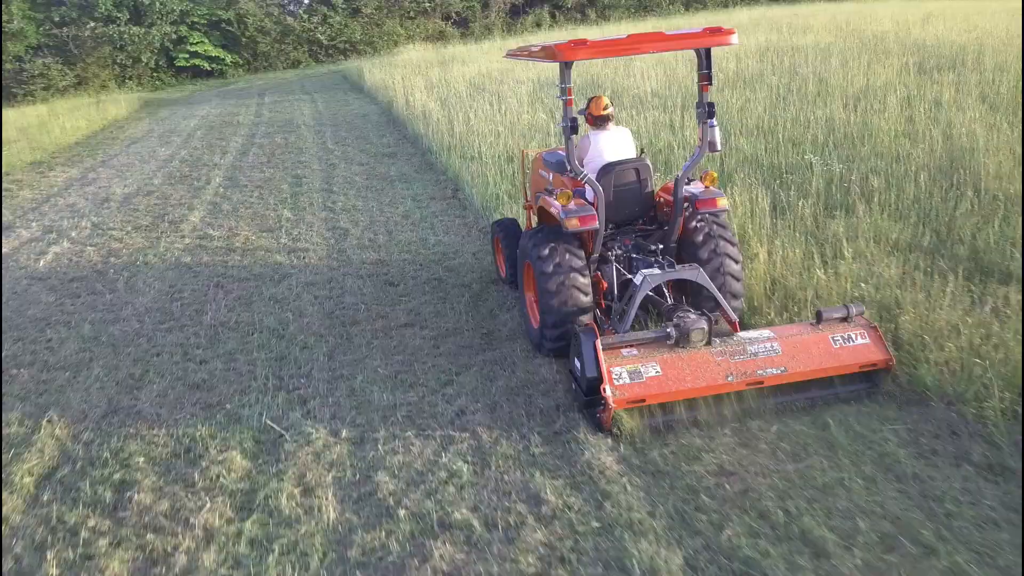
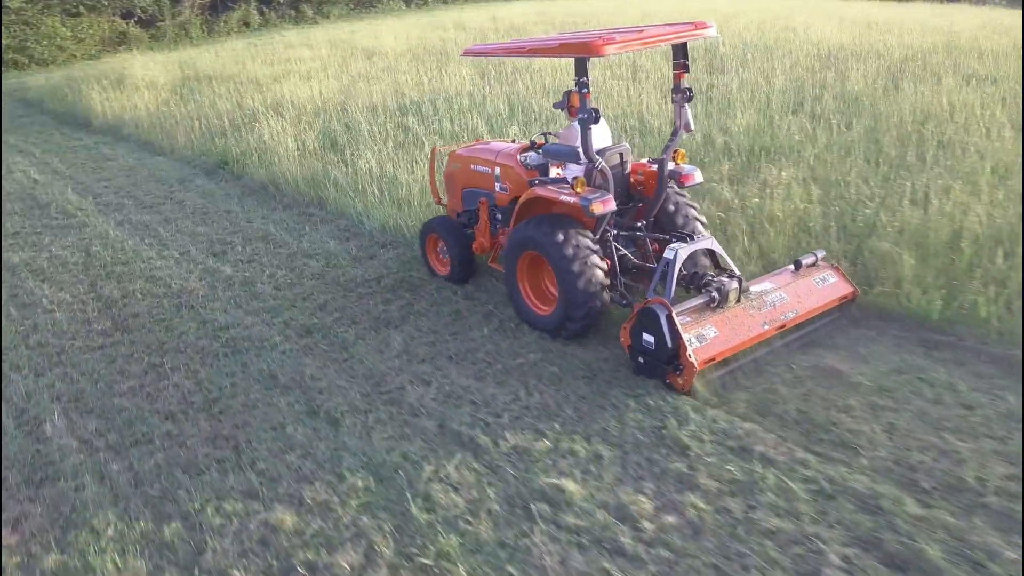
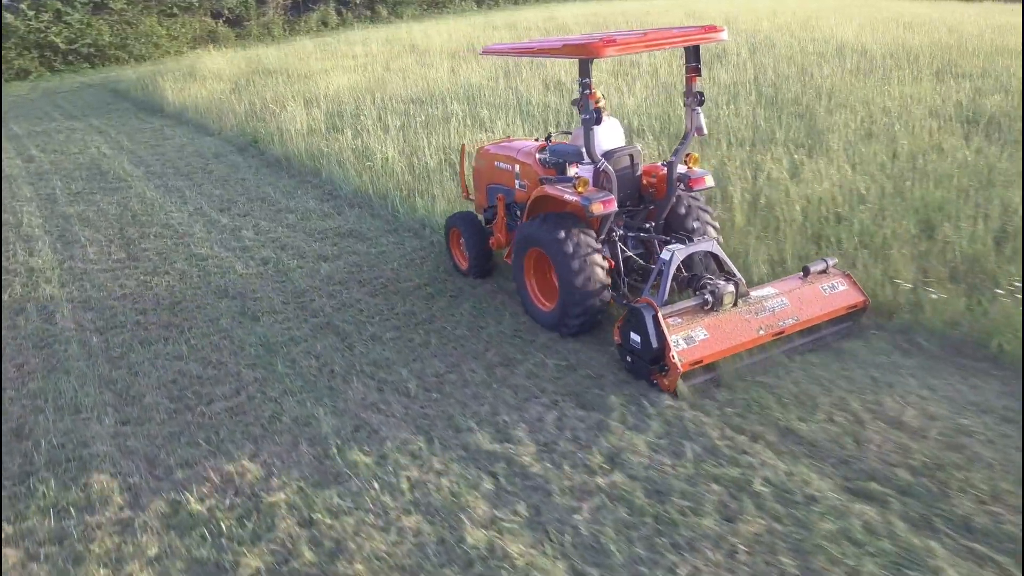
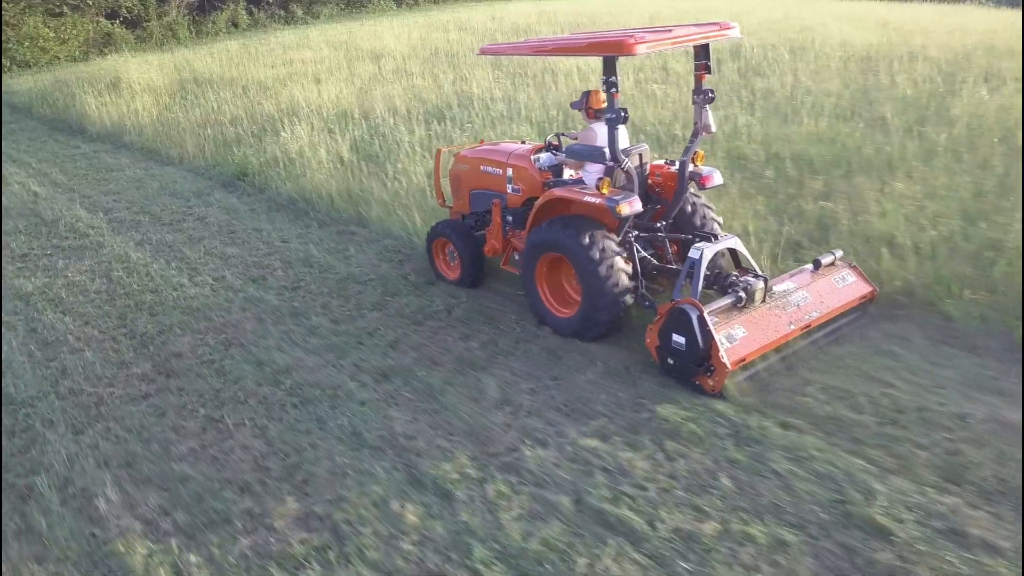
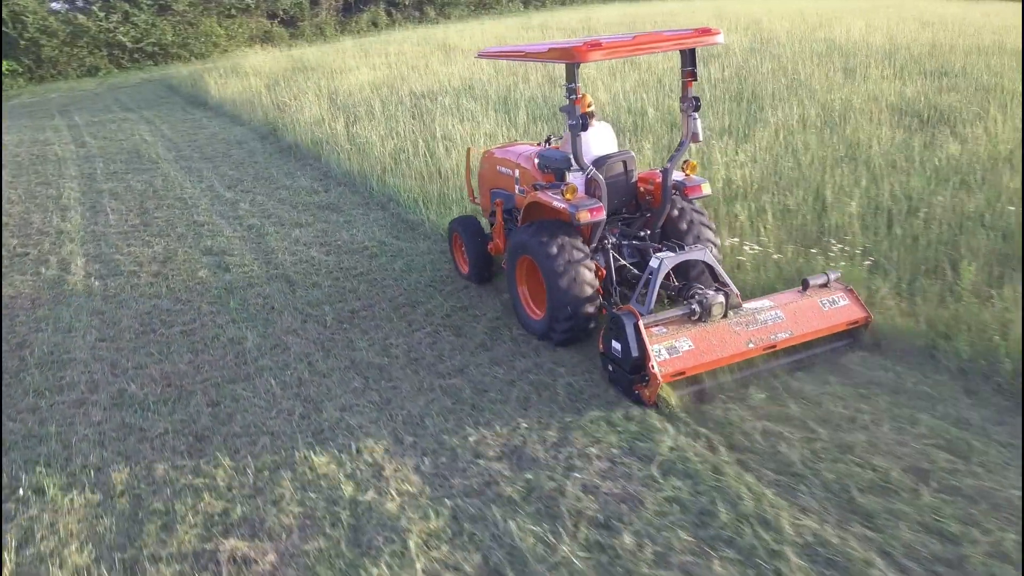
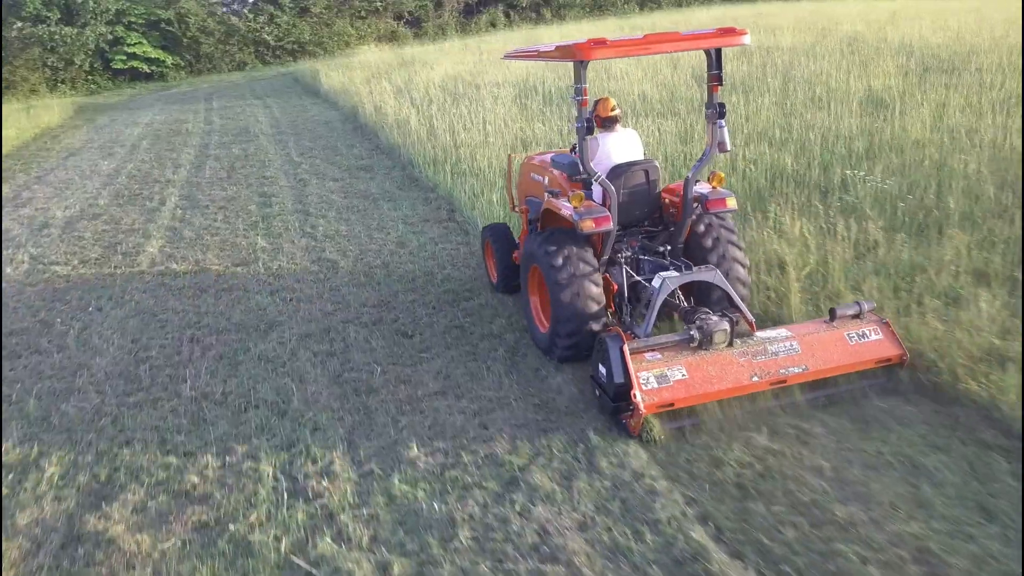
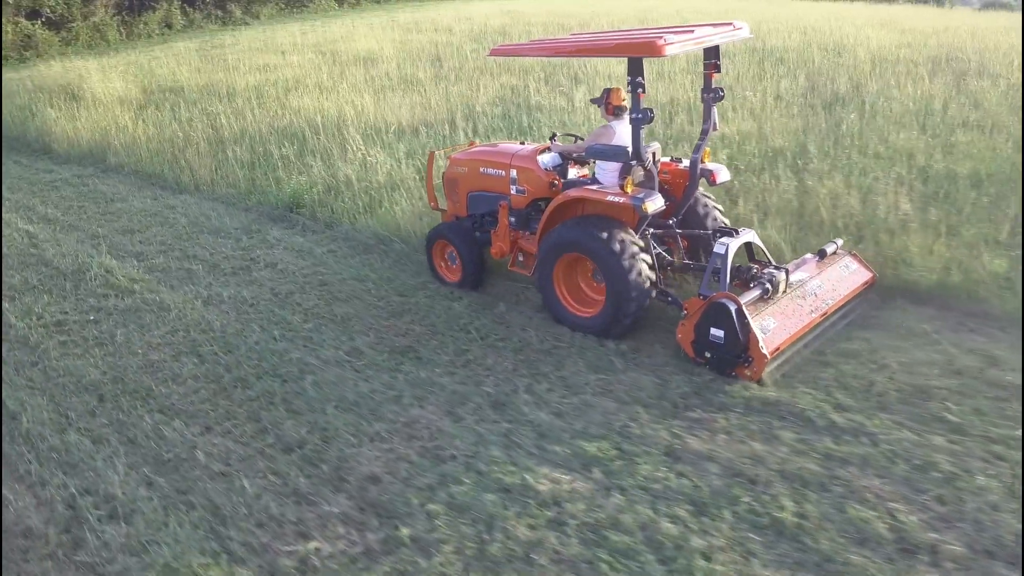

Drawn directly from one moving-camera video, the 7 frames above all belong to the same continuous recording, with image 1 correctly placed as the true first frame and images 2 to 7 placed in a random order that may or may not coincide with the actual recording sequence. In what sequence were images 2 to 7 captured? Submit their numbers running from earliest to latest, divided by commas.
6, 5, 3, 2, 4, 7
